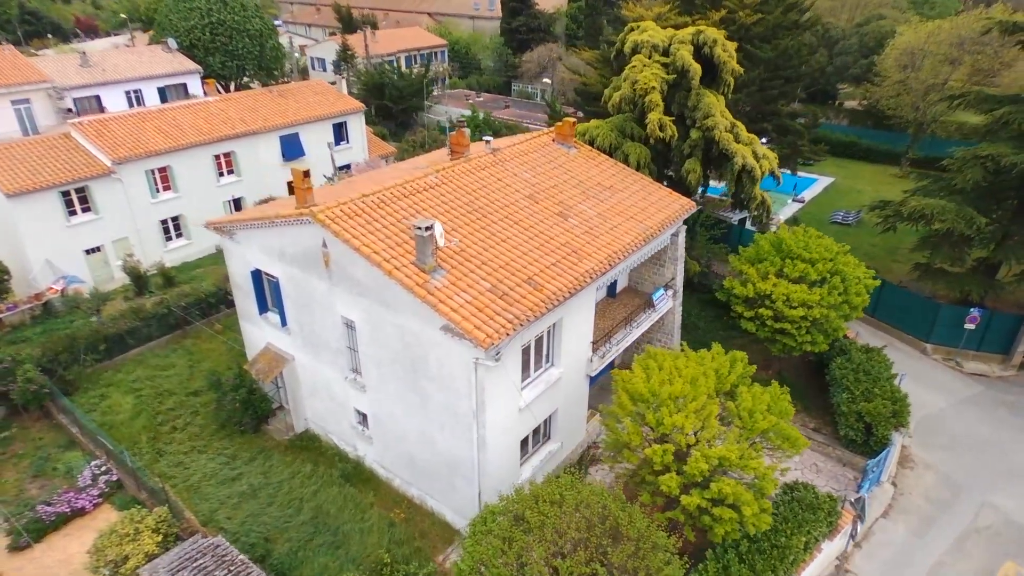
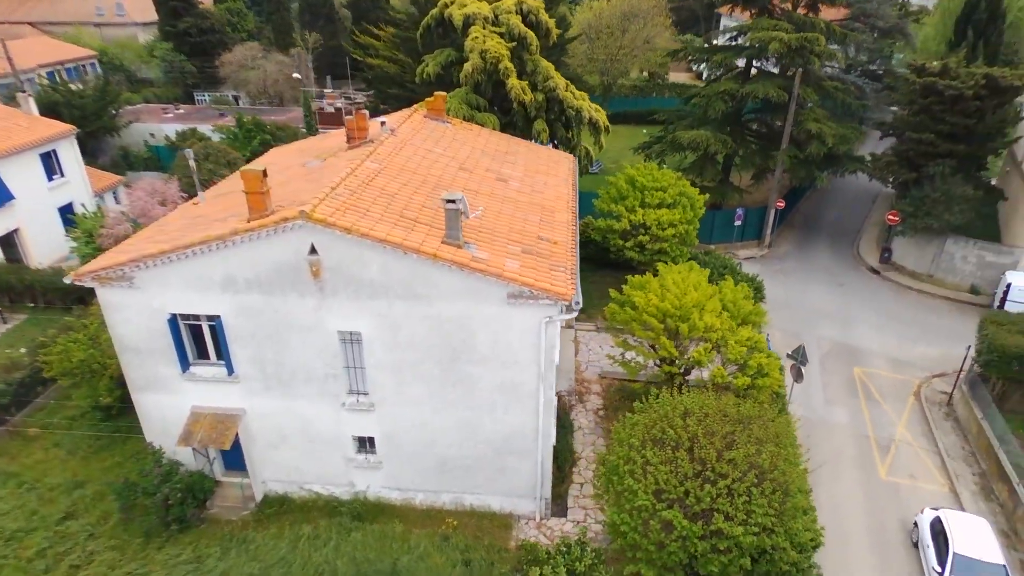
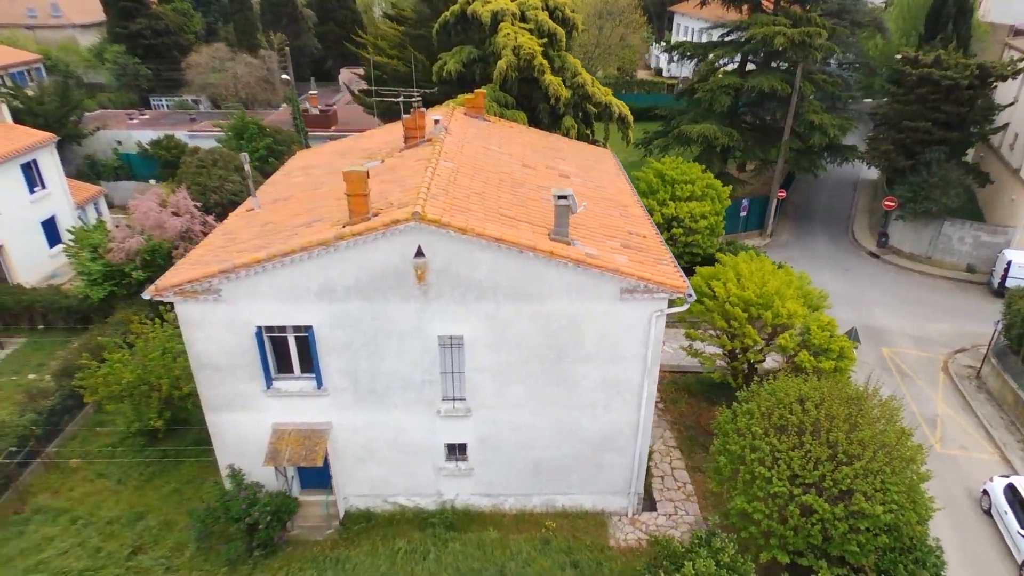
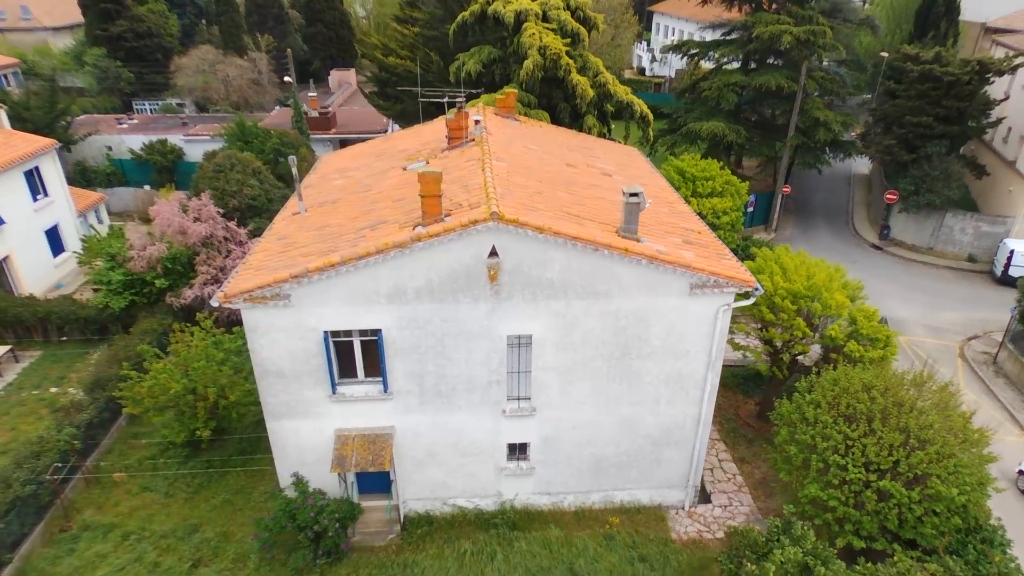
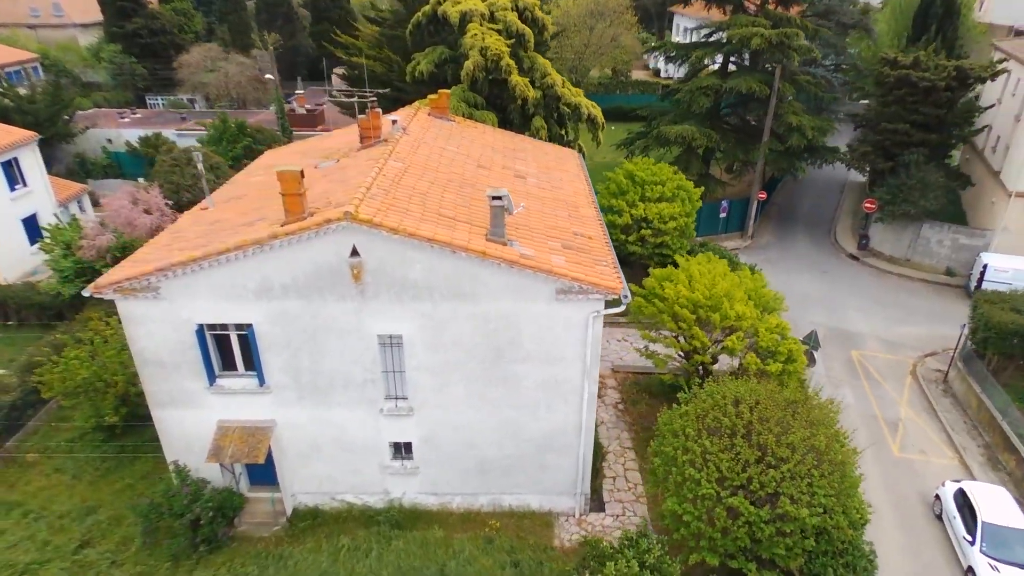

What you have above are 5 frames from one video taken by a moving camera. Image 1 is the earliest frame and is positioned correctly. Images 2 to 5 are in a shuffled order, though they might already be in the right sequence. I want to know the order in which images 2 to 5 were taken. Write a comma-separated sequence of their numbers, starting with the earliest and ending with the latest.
2, 5, 3, 4
